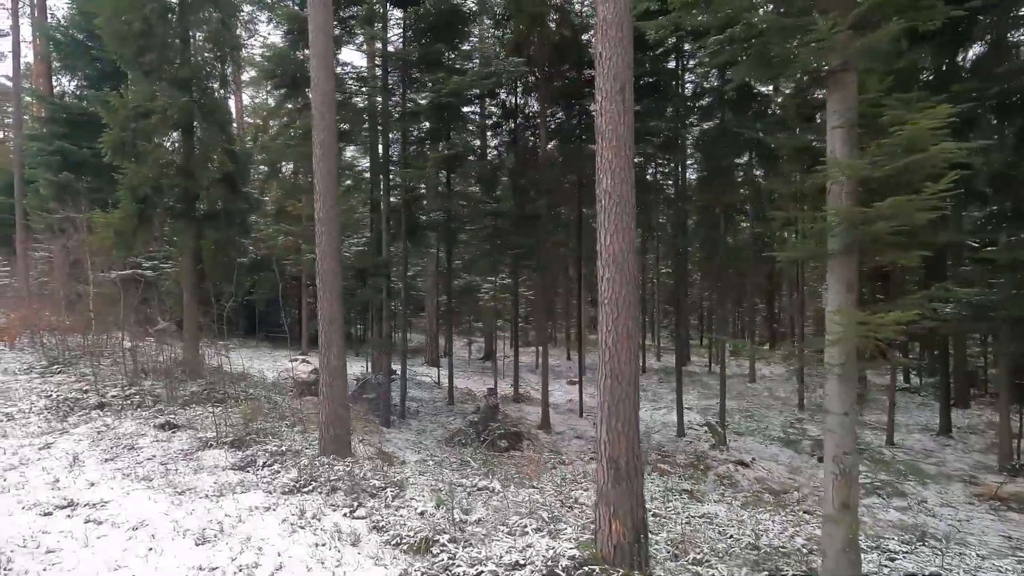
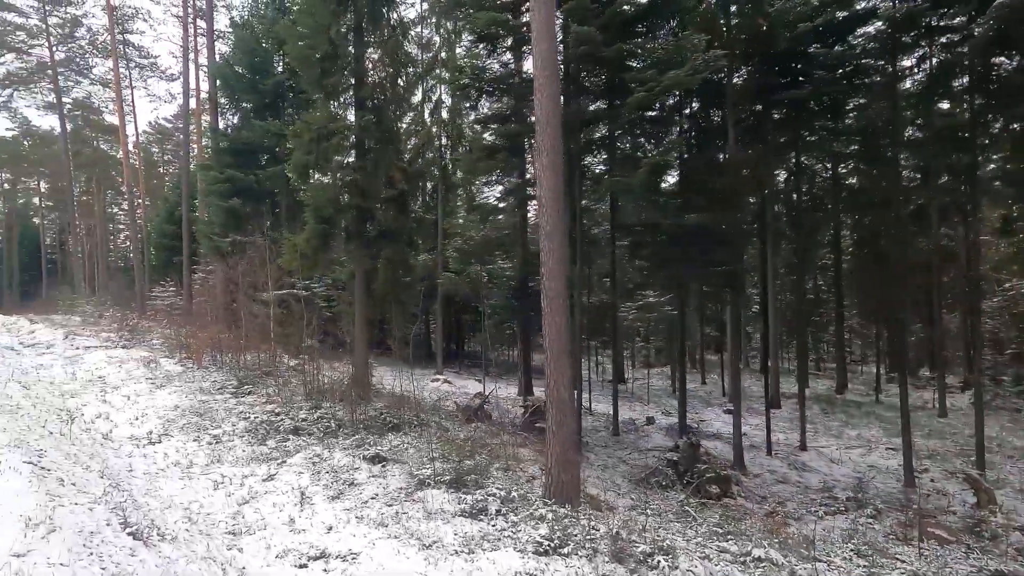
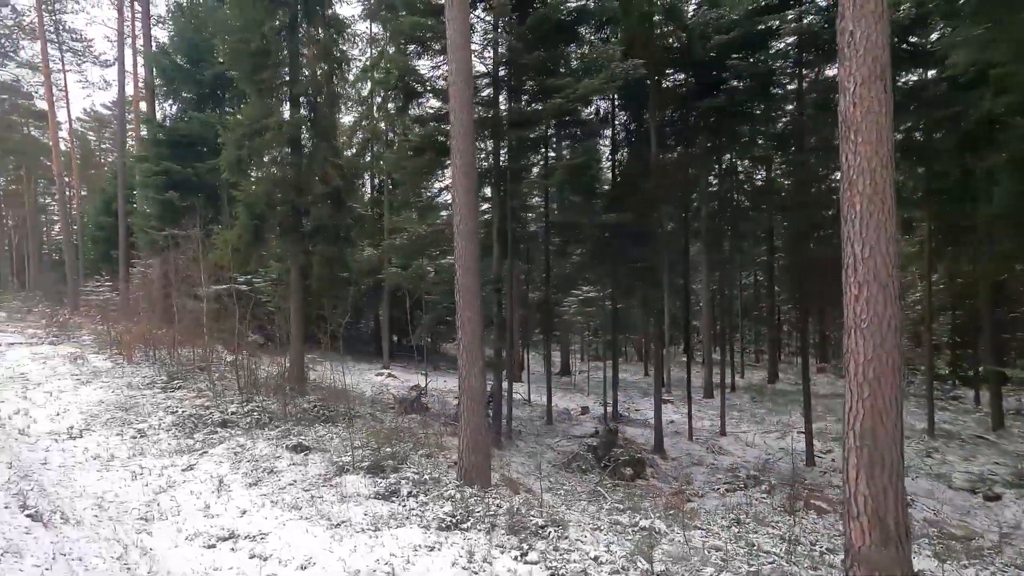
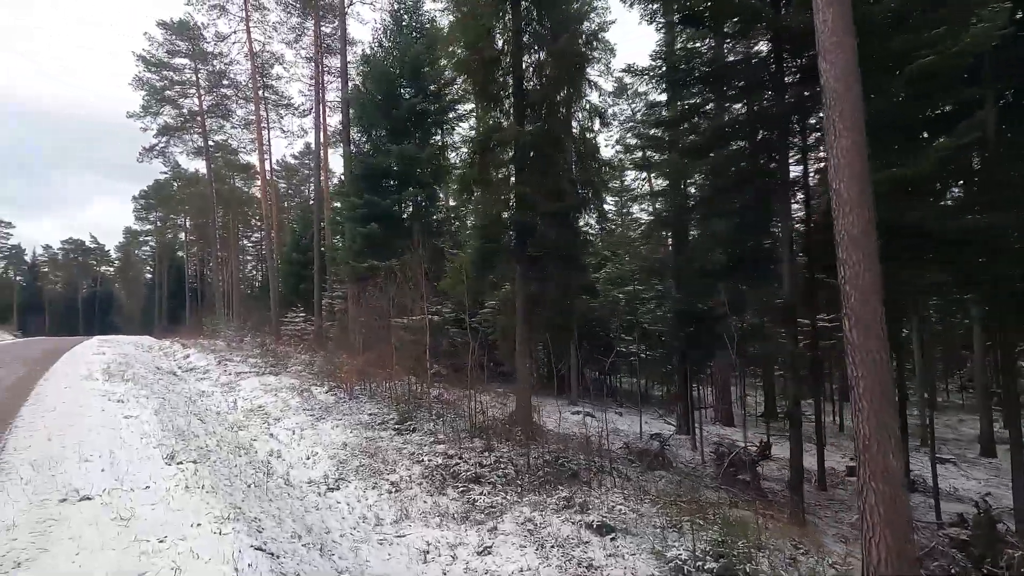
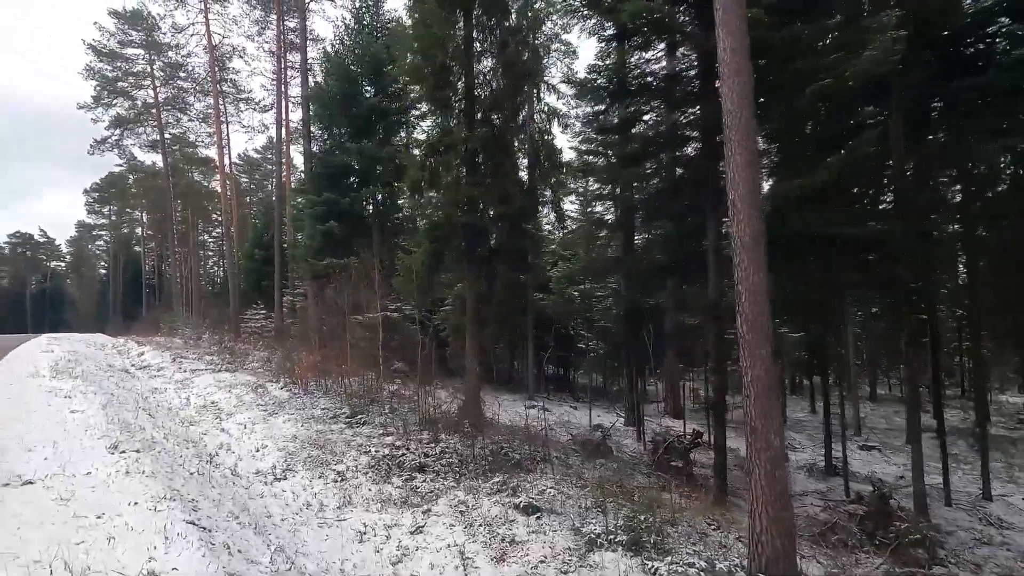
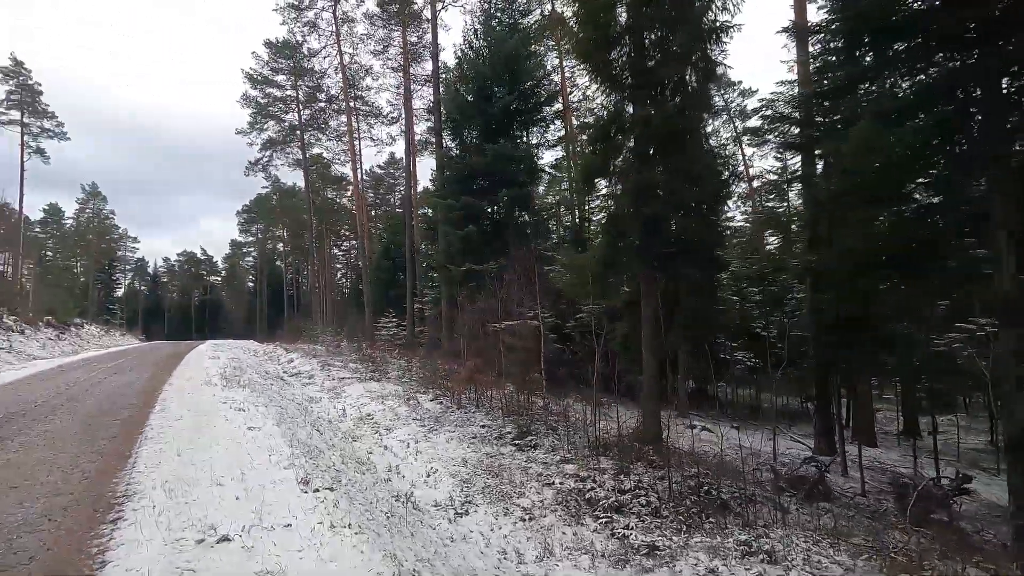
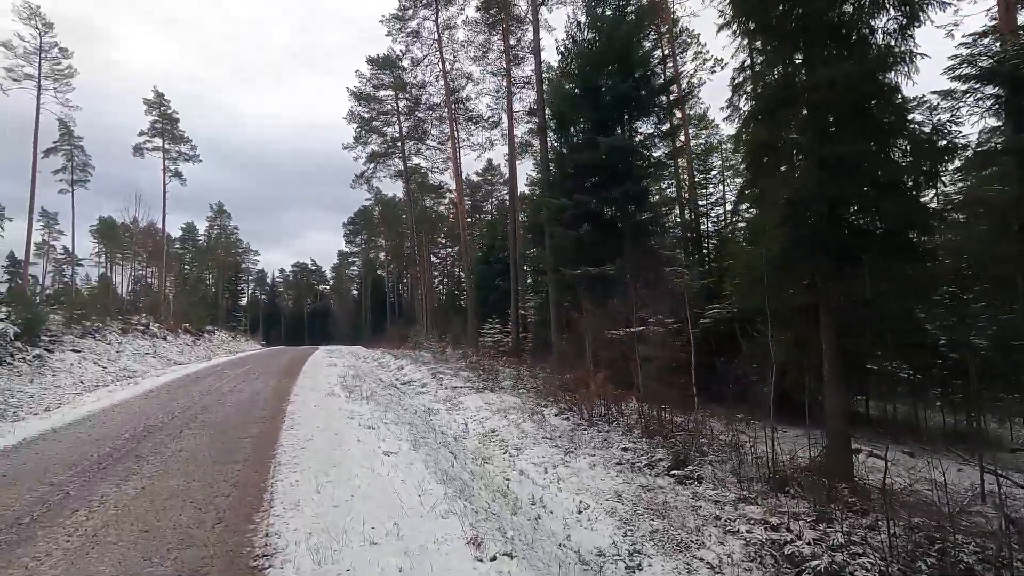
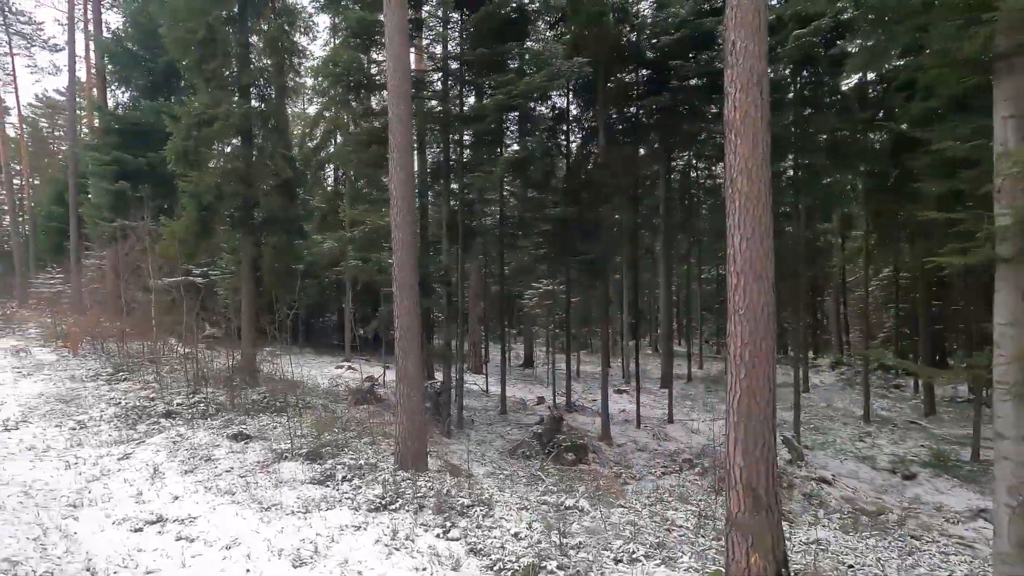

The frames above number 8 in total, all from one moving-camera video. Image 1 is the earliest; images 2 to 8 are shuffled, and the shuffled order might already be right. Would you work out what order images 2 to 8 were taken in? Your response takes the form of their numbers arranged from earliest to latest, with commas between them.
8, 3, 2, 5, 4, 6, 7
